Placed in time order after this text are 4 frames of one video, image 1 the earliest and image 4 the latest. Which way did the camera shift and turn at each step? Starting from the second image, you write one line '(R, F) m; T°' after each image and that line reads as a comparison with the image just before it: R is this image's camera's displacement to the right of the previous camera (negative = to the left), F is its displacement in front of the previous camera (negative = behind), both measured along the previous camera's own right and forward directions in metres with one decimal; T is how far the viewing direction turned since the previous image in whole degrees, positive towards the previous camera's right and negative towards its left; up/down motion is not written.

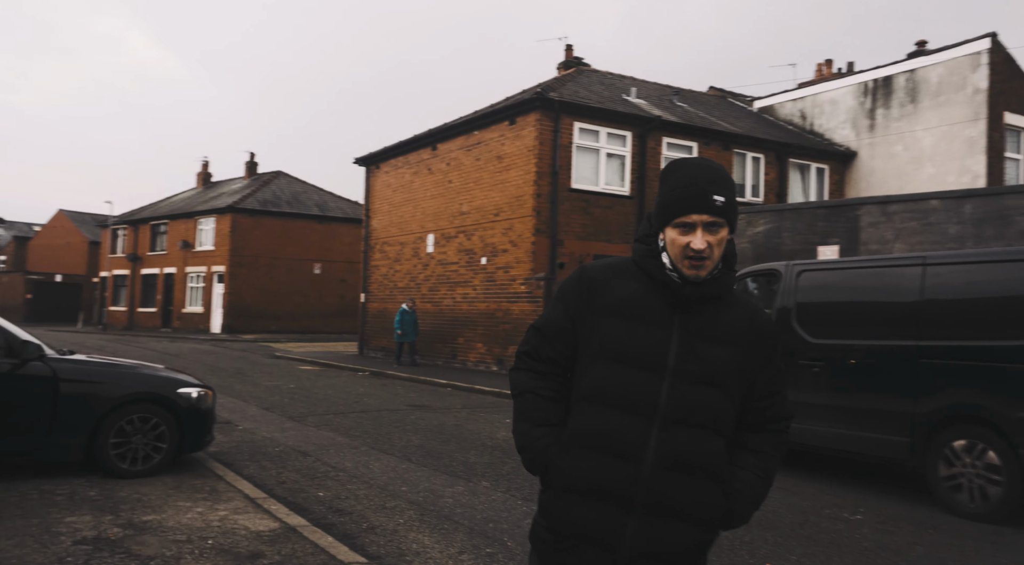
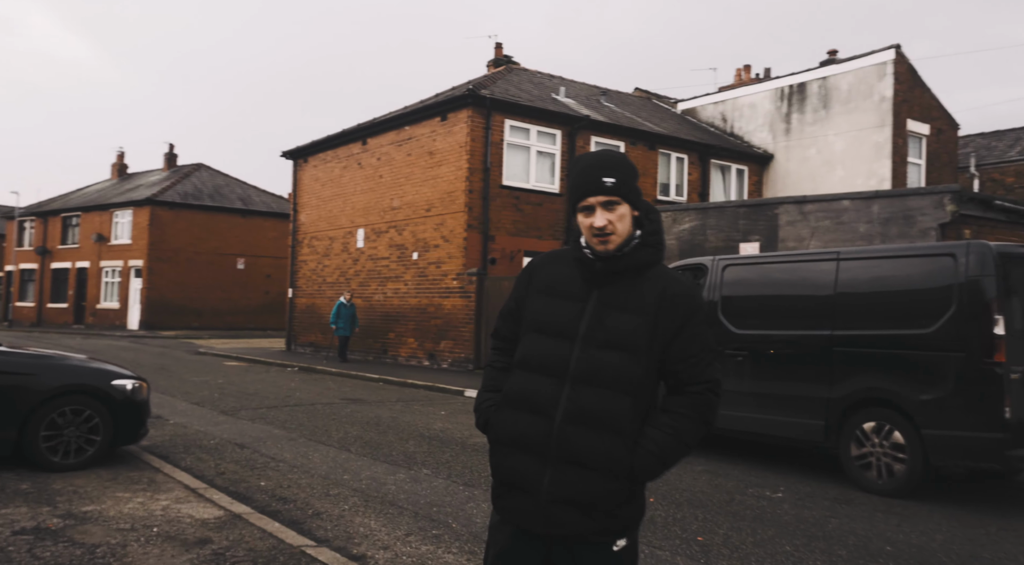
(-0.1, -0.2) m; +5°
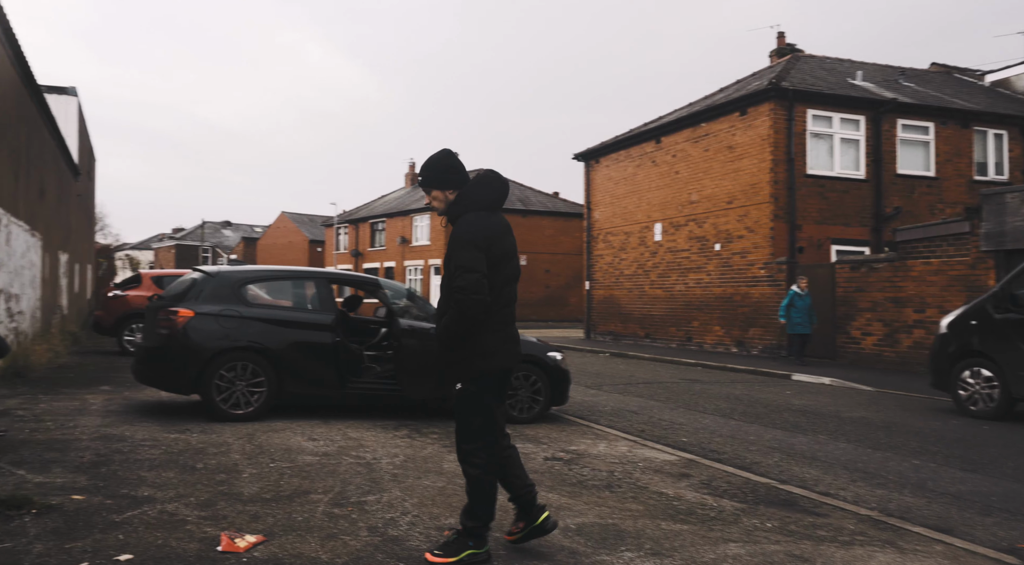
(-1.3, -1.2) m; -16°
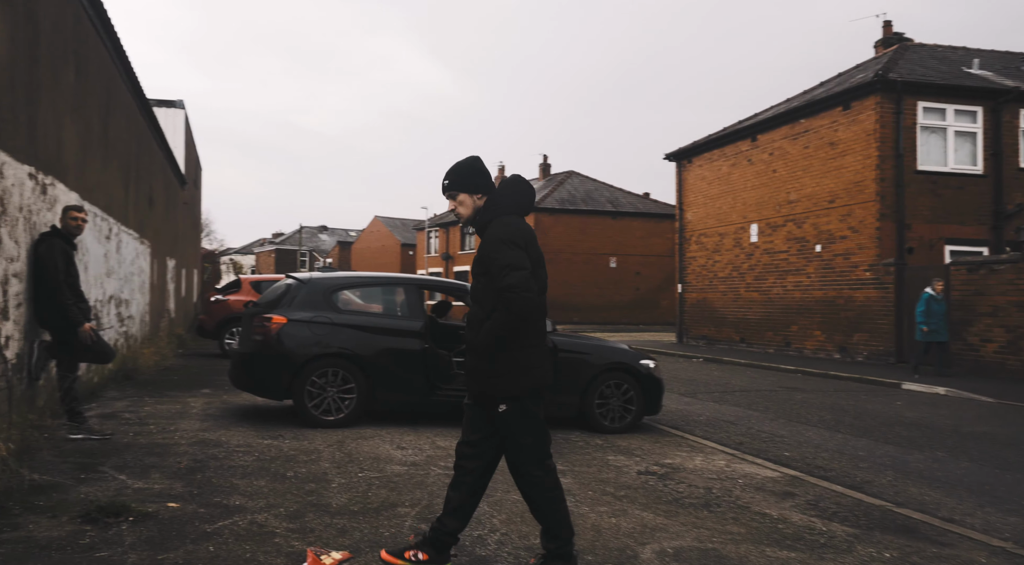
(0.0, +0.2) m; -6°
